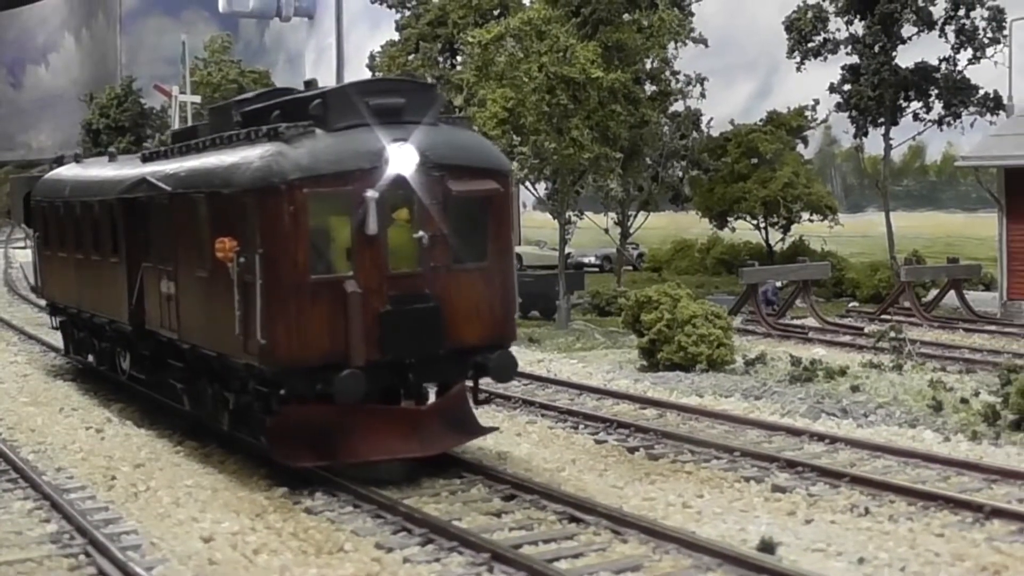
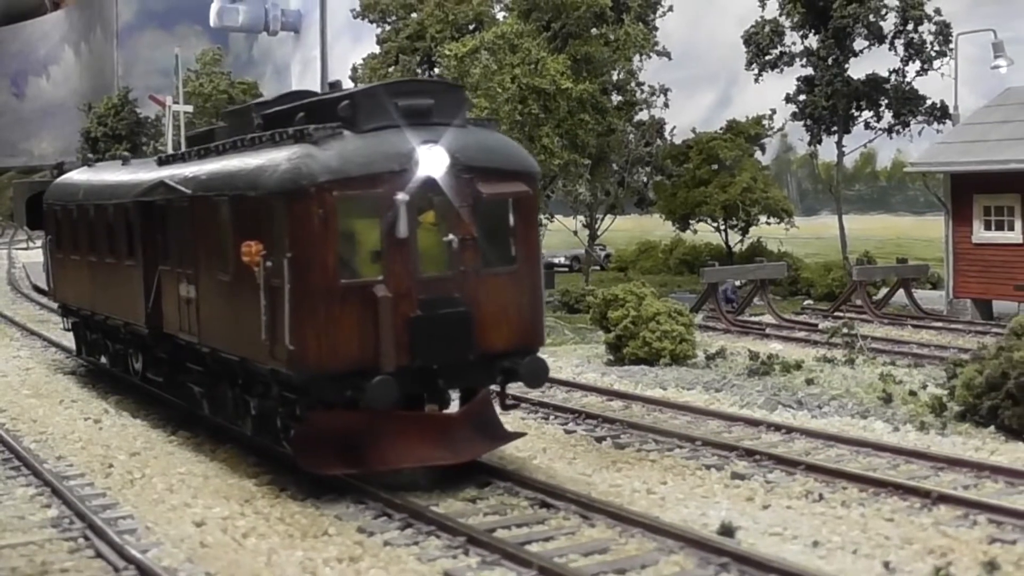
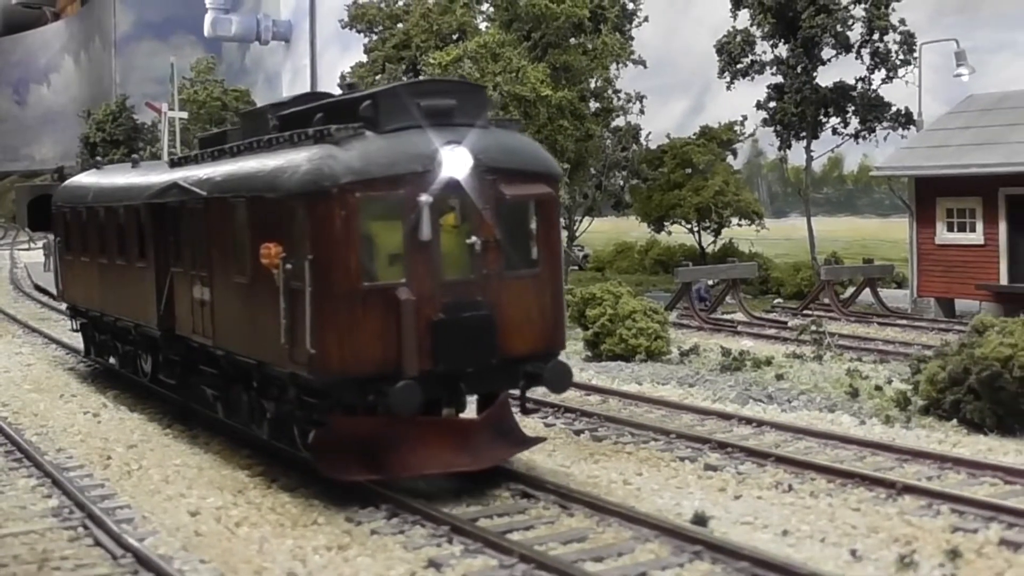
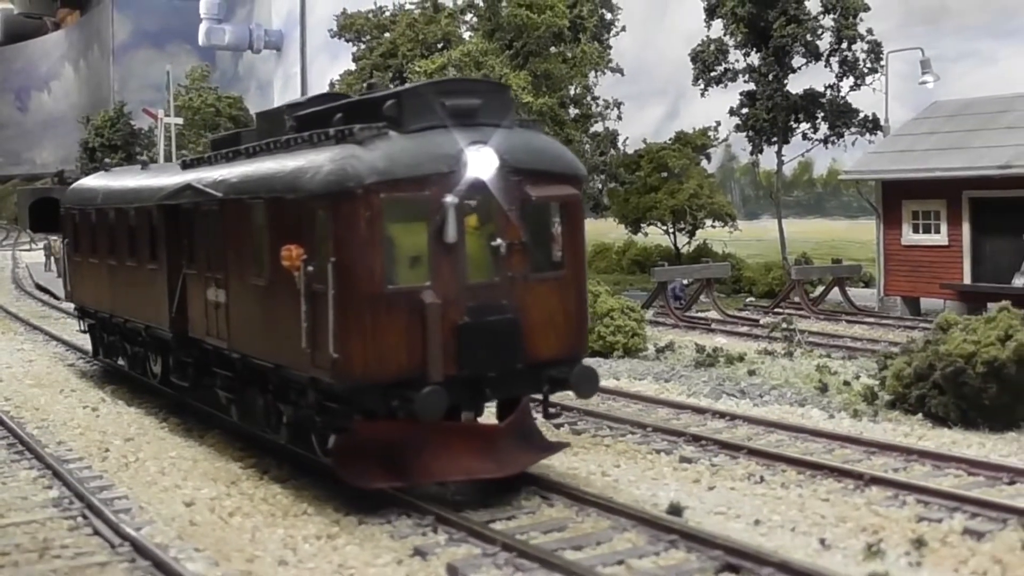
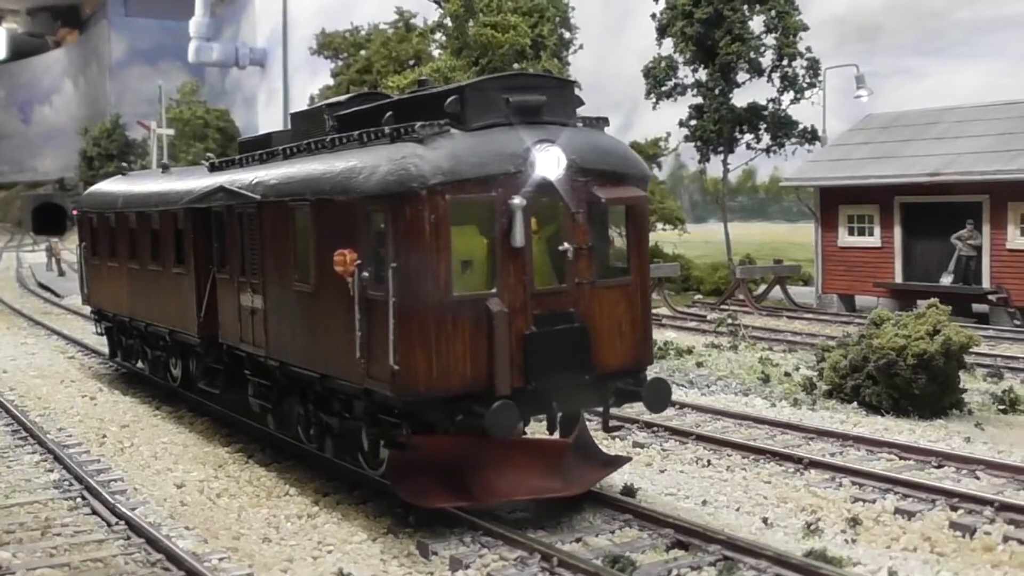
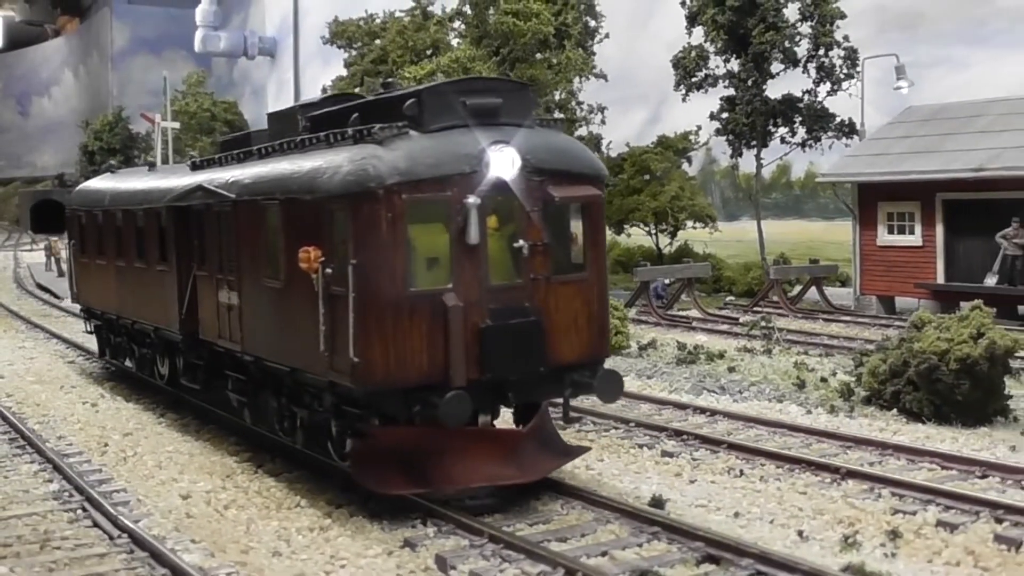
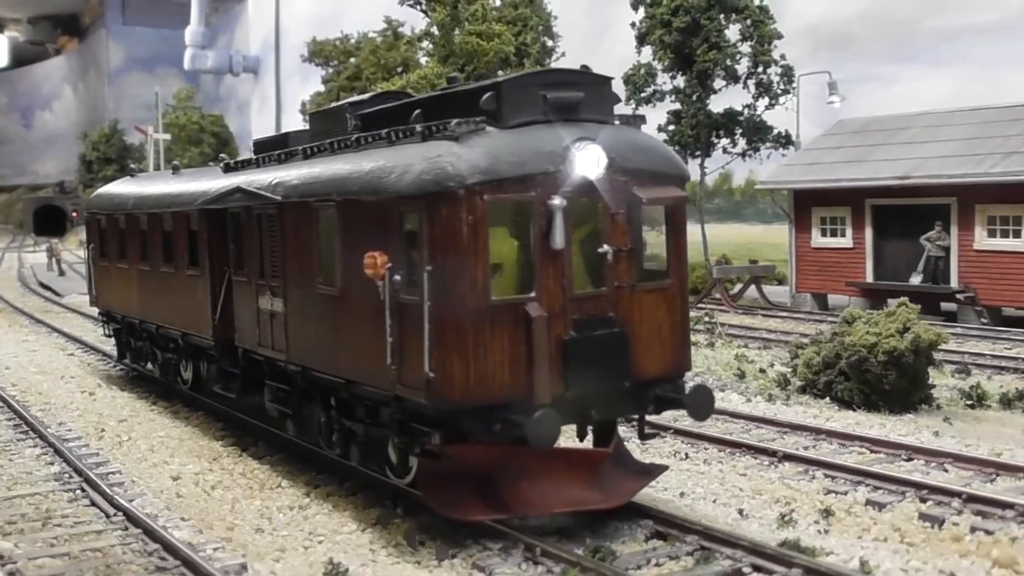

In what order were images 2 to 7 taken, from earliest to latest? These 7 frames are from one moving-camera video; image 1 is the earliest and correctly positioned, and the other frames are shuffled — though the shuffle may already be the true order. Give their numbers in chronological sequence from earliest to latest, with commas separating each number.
2, 3, 4, 6, 5, 7
